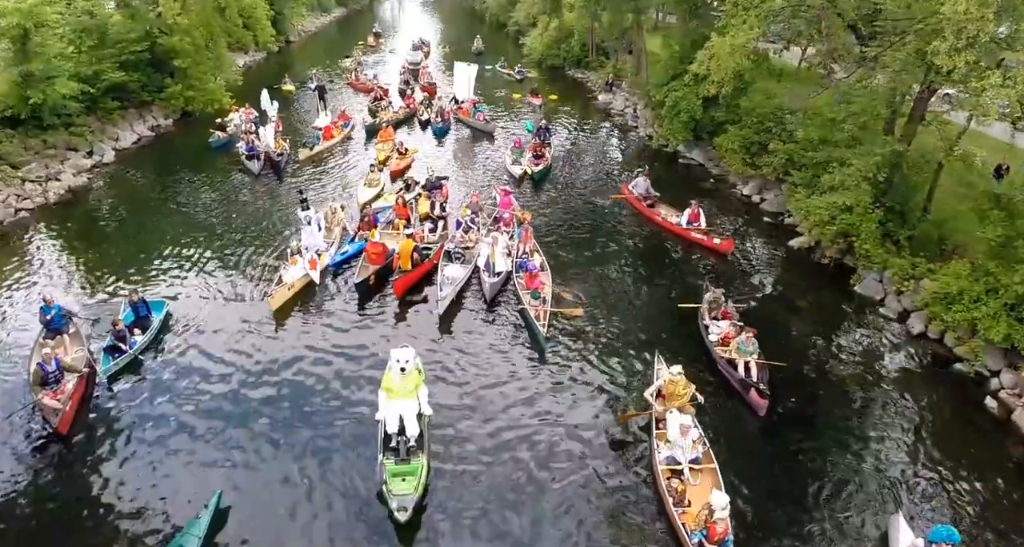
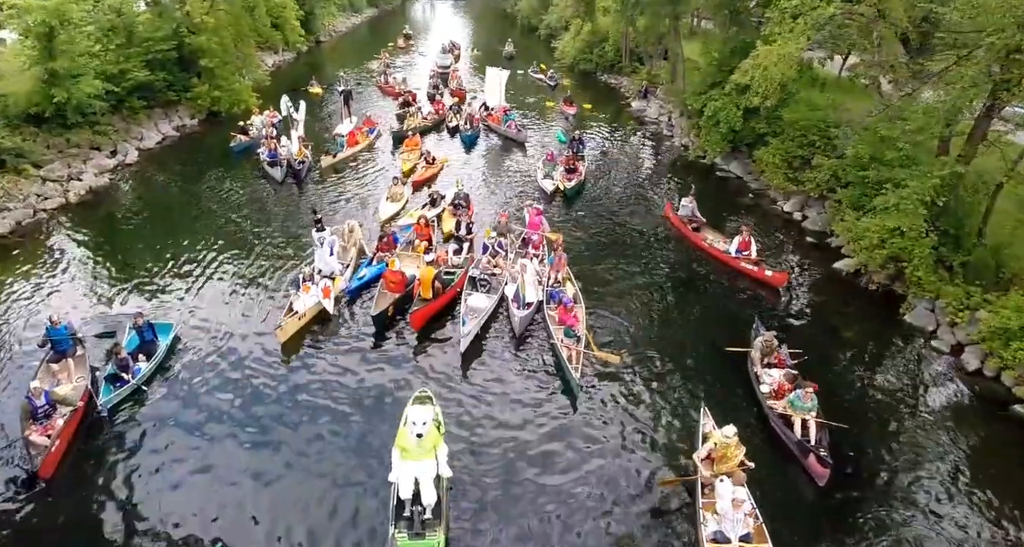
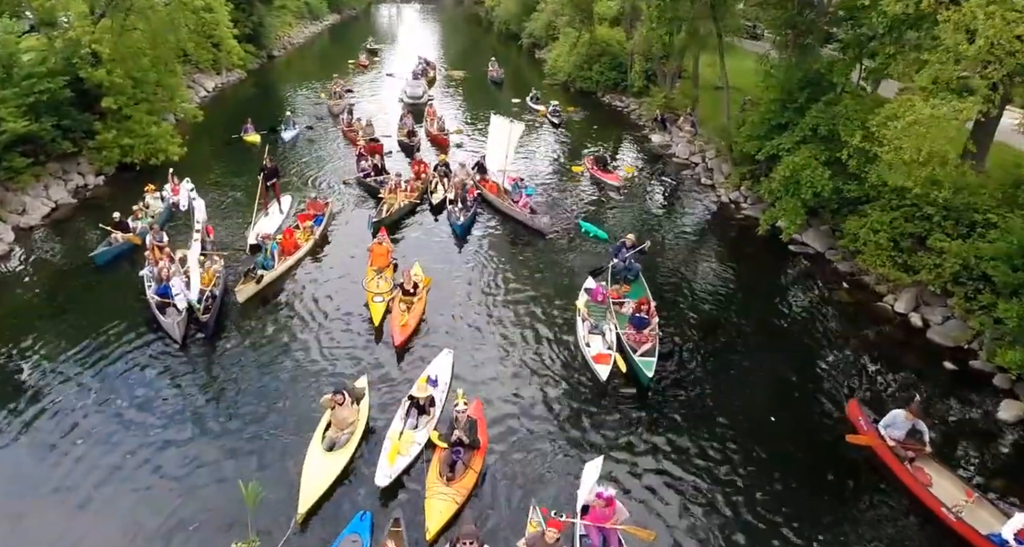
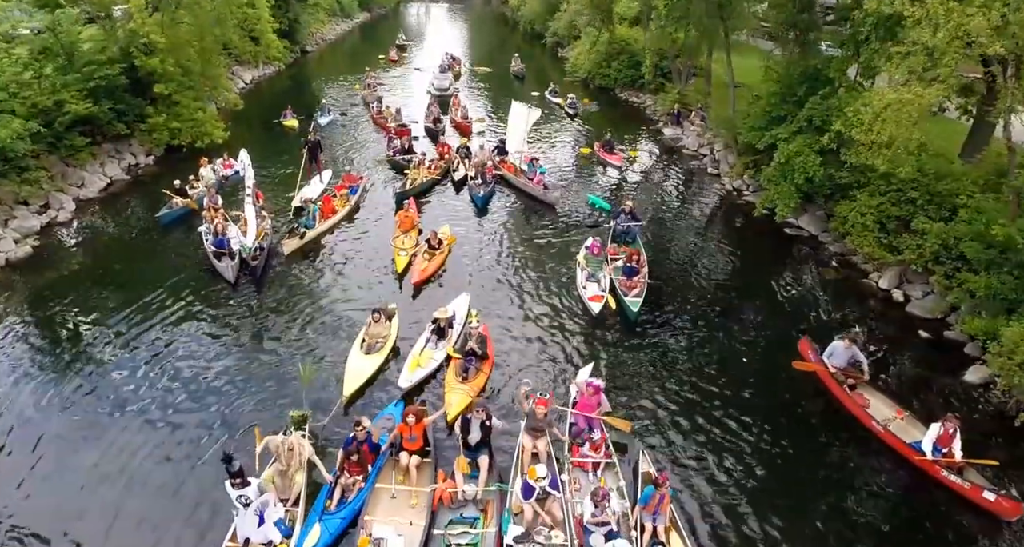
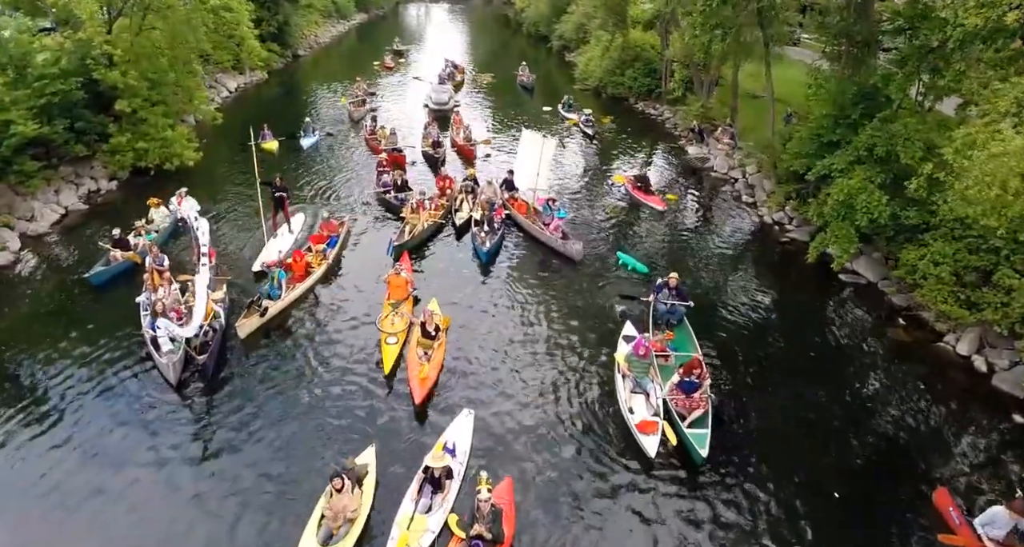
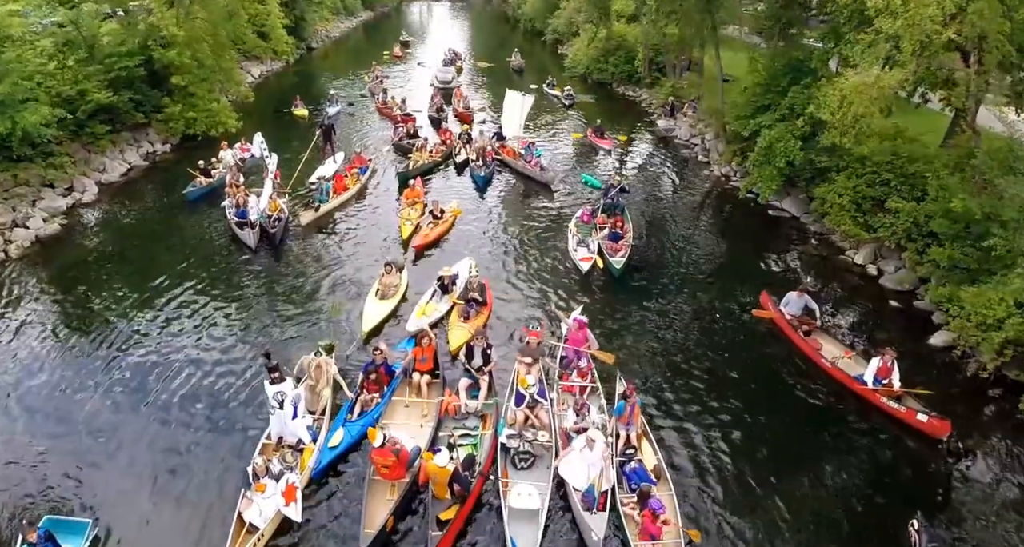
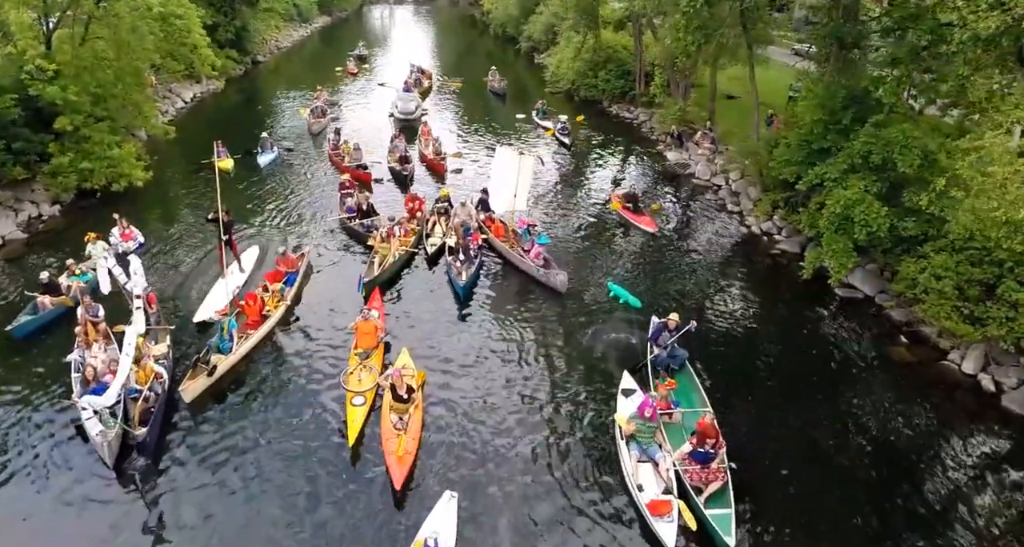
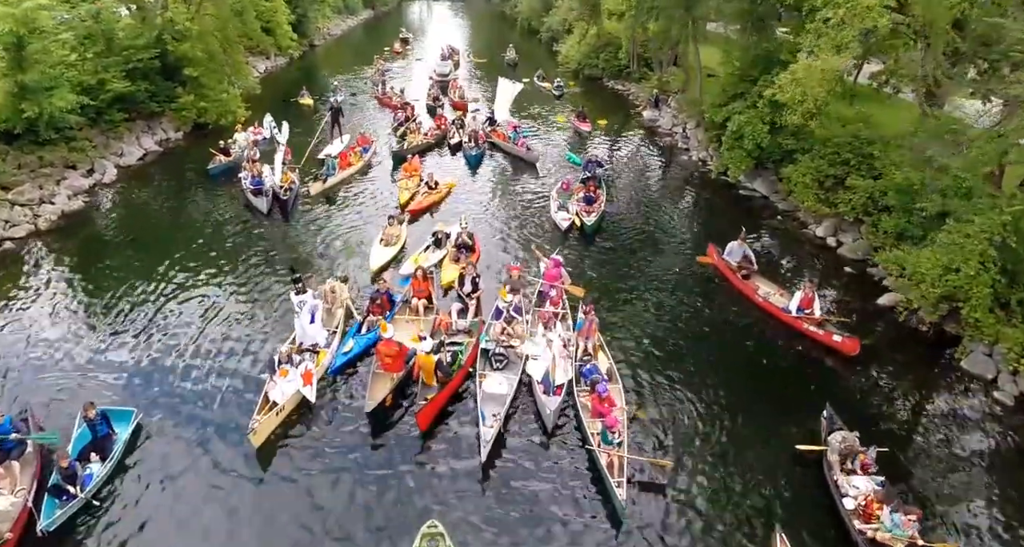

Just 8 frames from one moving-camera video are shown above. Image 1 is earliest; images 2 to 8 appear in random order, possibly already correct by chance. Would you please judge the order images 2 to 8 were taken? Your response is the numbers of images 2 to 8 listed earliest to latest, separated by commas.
2, 8, 6, 4, 3, 5, 7
